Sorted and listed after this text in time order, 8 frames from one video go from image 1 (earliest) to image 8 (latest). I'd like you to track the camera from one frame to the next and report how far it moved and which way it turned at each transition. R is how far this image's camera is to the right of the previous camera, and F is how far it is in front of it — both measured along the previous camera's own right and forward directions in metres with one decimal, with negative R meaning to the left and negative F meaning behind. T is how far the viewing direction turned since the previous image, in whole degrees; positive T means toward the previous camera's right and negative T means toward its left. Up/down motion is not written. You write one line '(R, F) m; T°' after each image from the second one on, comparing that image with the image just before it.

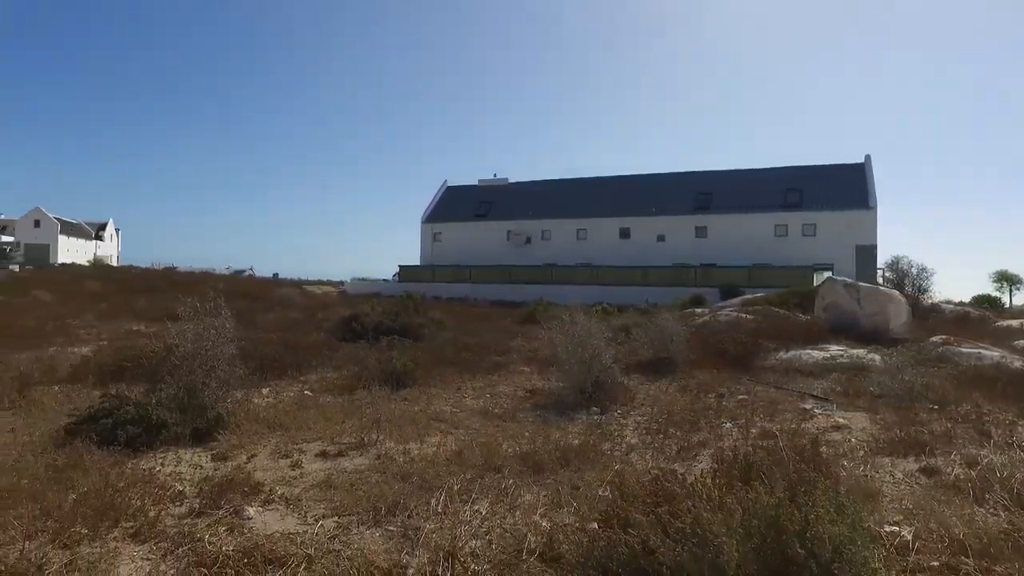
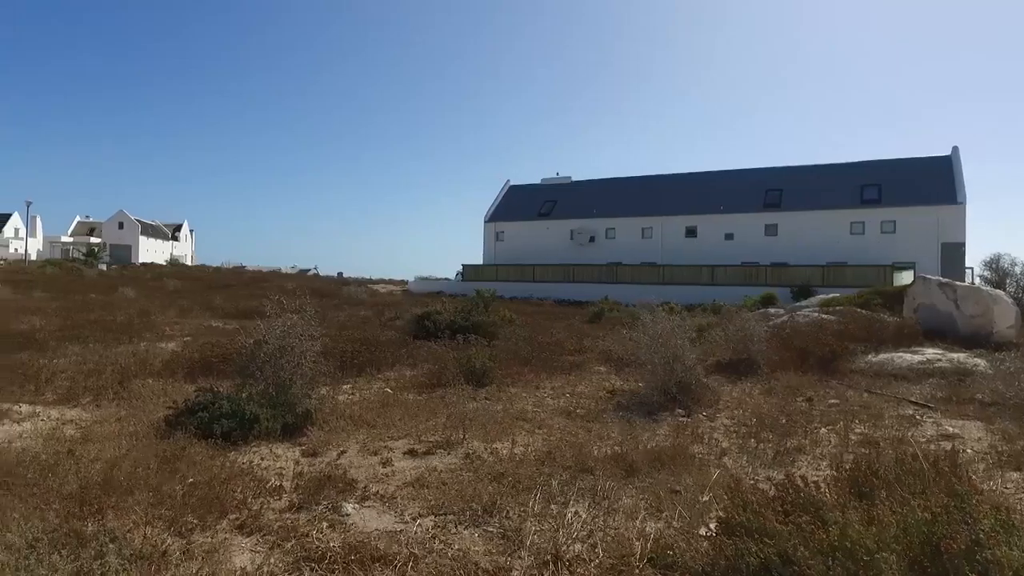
(-0.3, +0.1) m; -5°
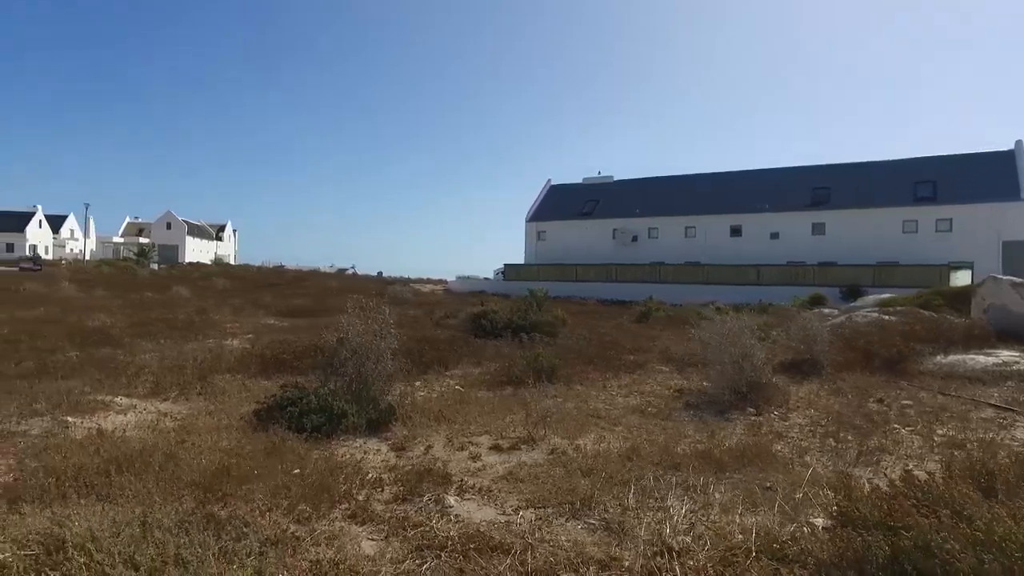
(-0.5, -0.2) m; -3°
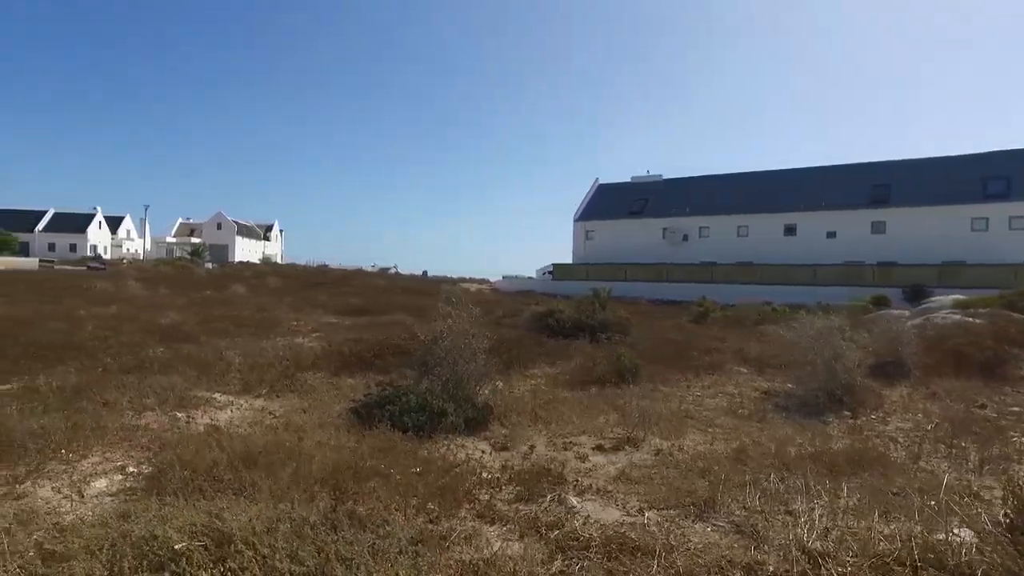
(-0.7, 0.0) m; -3°
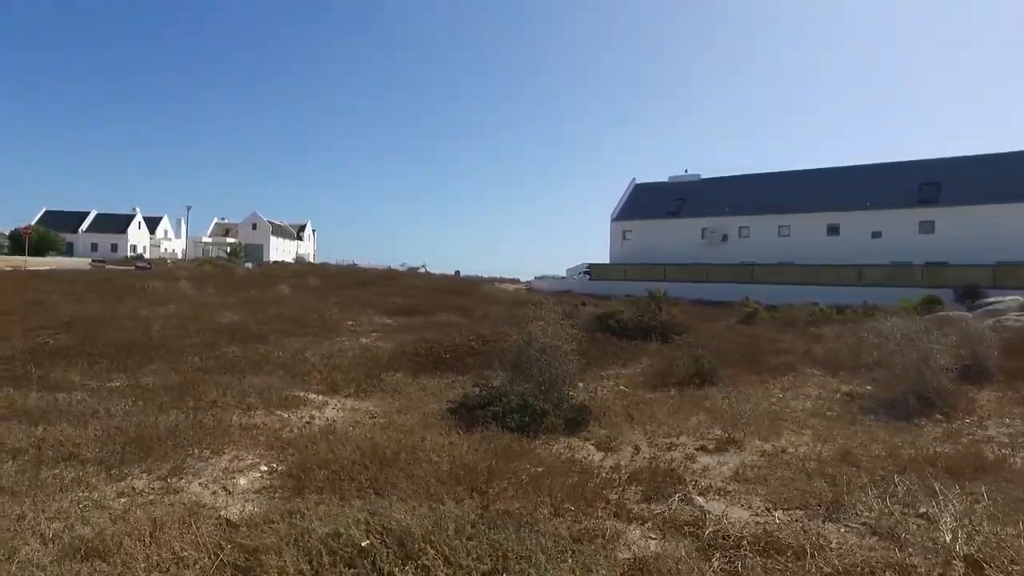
(-0.9, -0.1) m; -2°
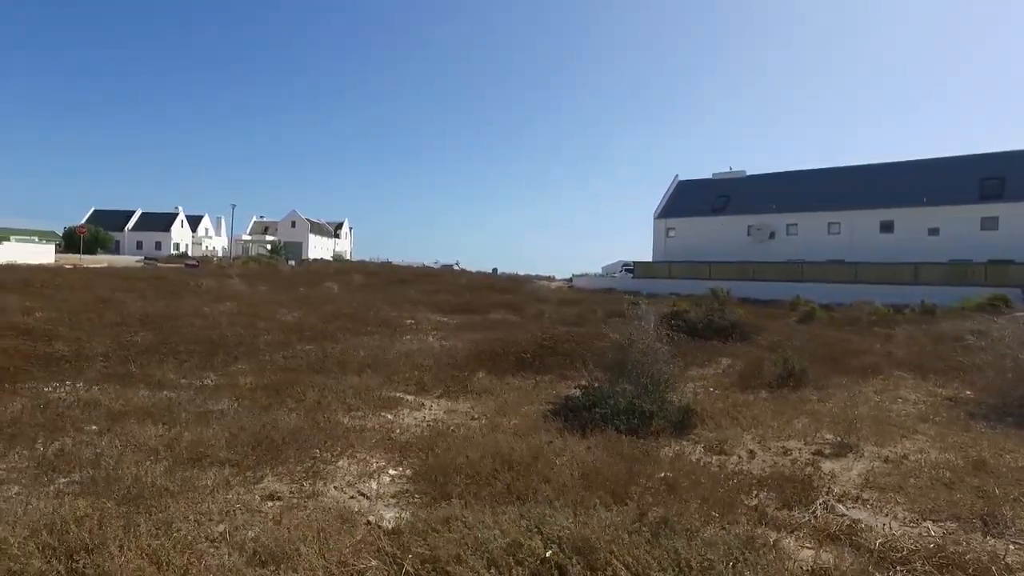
(-0.9, +0.1) m; -3°
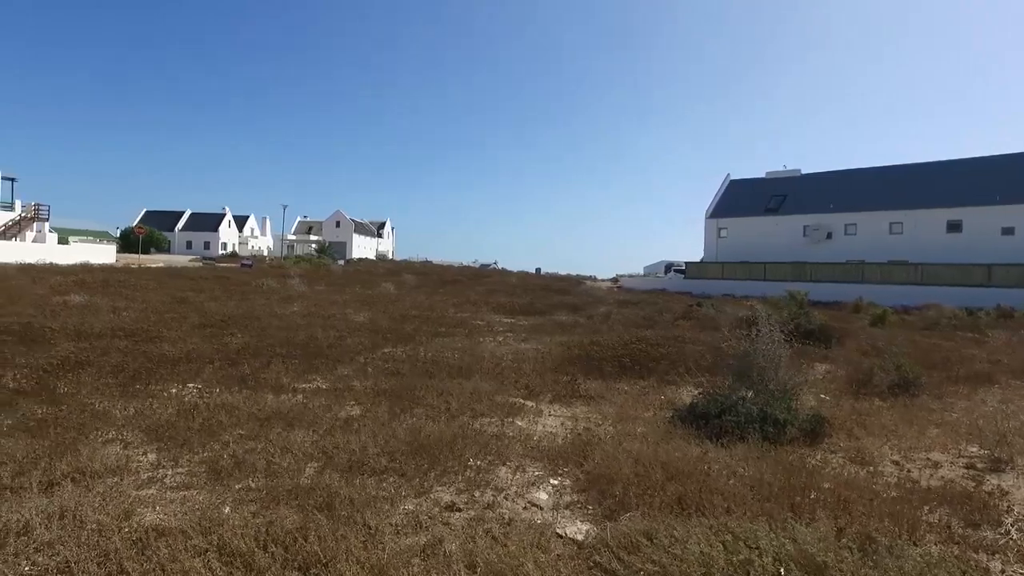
(-1.1, +0.1) m; -3°
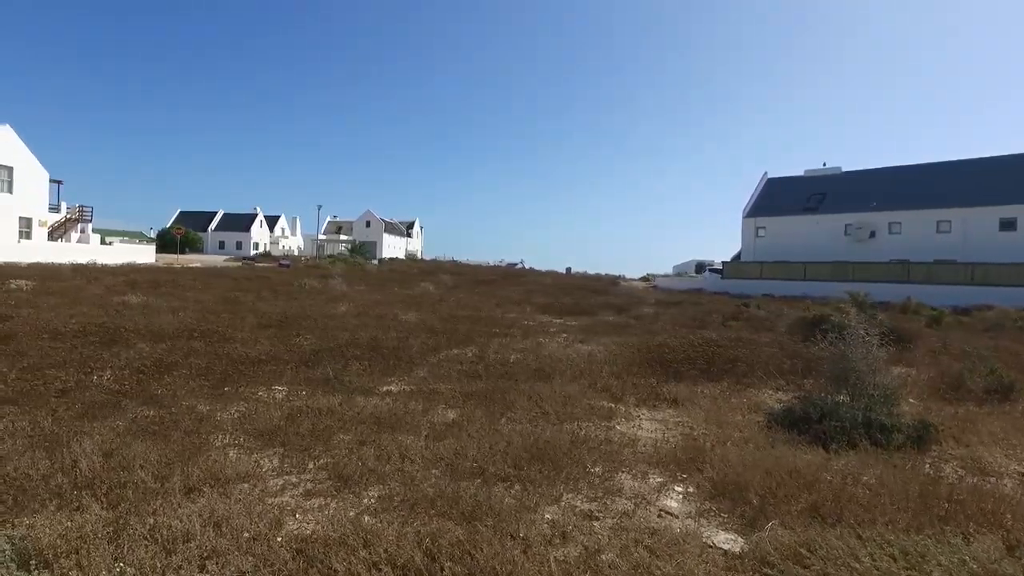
(-0.9, +0.2) m; -2°
